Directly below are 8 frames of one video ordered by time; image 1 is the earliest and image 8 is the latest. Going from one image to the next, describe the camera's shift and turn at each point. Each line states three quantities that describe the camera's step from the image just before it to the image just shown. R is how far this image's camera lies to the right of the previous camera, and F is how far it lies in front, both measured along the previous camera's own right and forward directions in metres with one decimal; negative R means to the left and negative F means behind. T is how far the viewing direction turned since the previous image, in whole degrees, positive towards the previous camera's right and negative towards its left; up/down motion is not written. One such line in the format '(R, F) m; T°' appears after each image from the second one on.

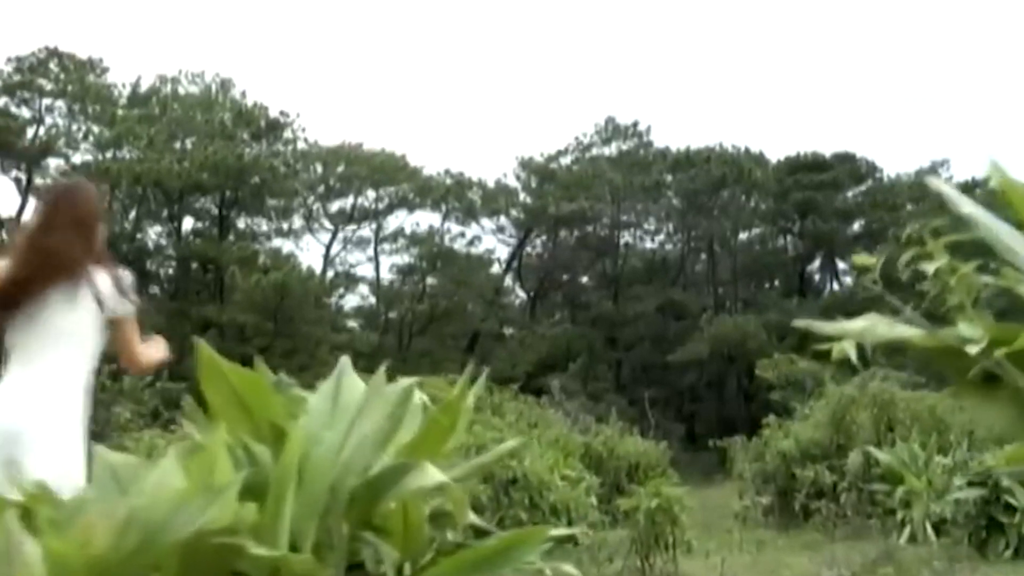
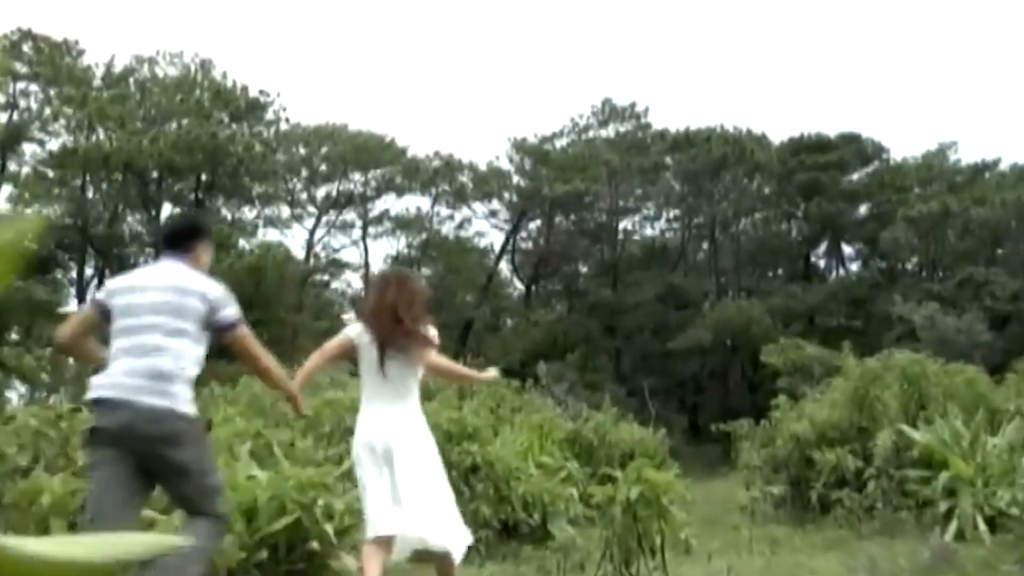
(+0.1, +1.0) m; 0°
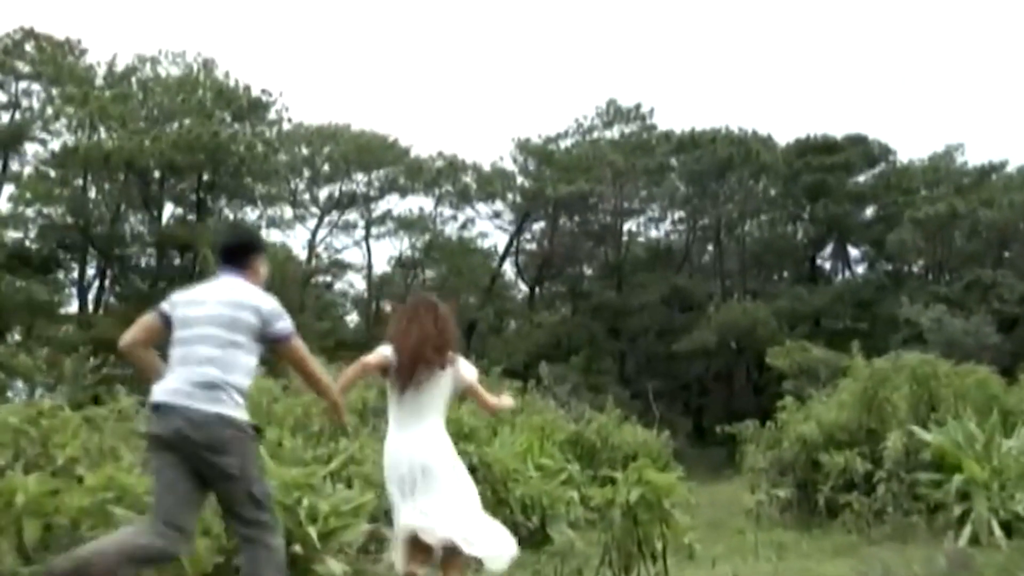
(0.0, +0.2) m; 0°
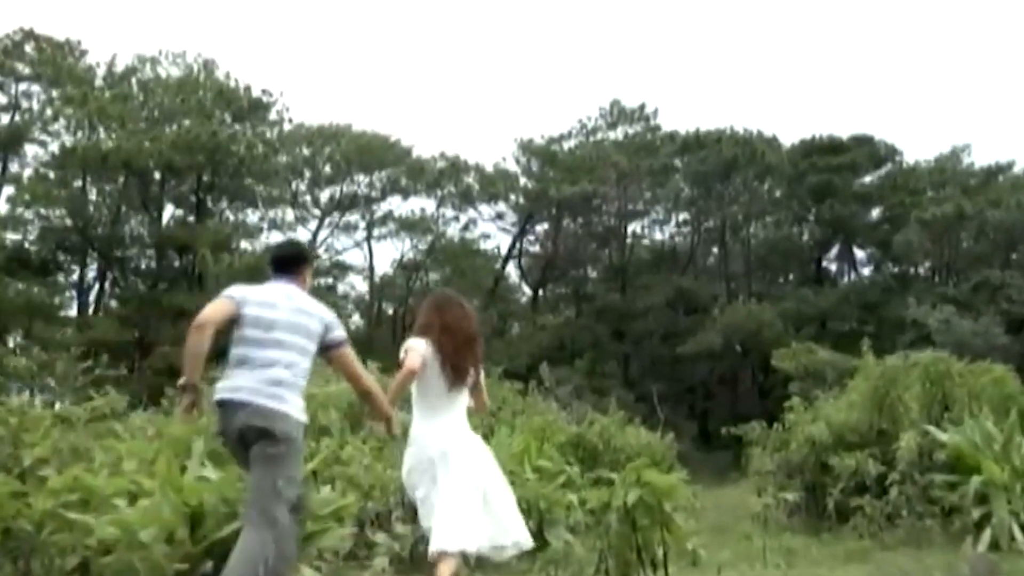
(0.0, +0.2) m; 0°
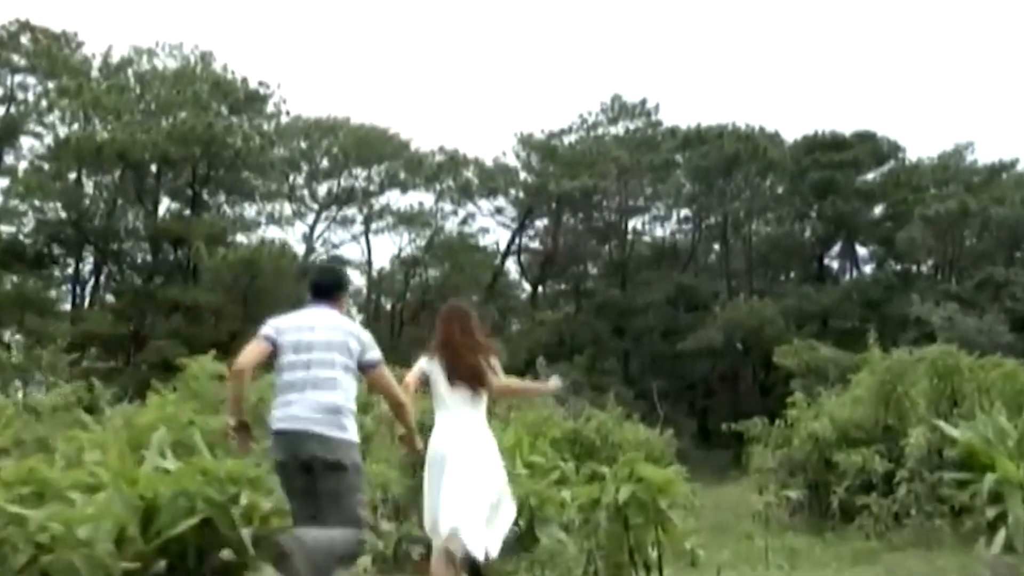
(0.0, +0.2) m; 0°
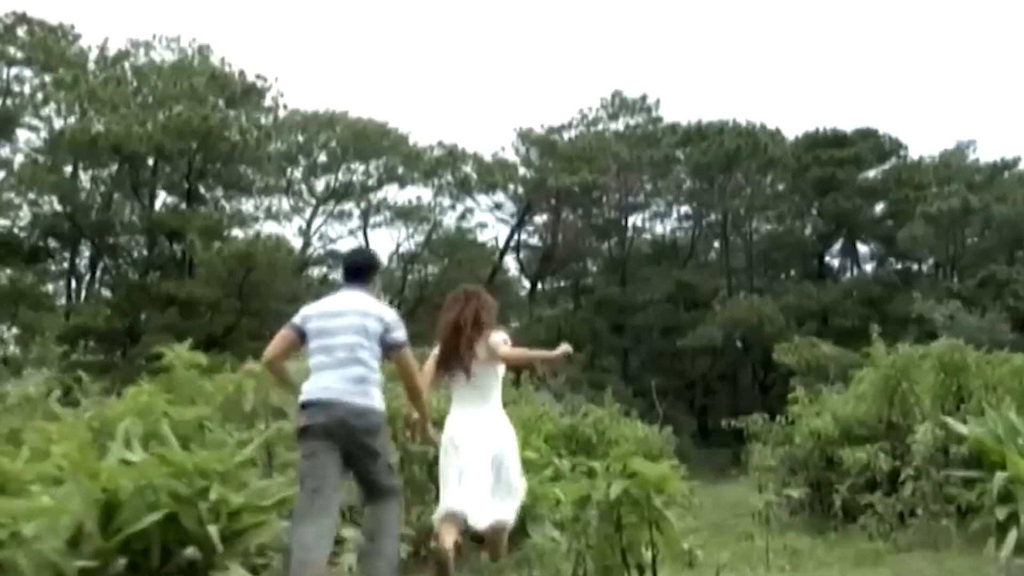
(0.0, +0.2) m; 0°
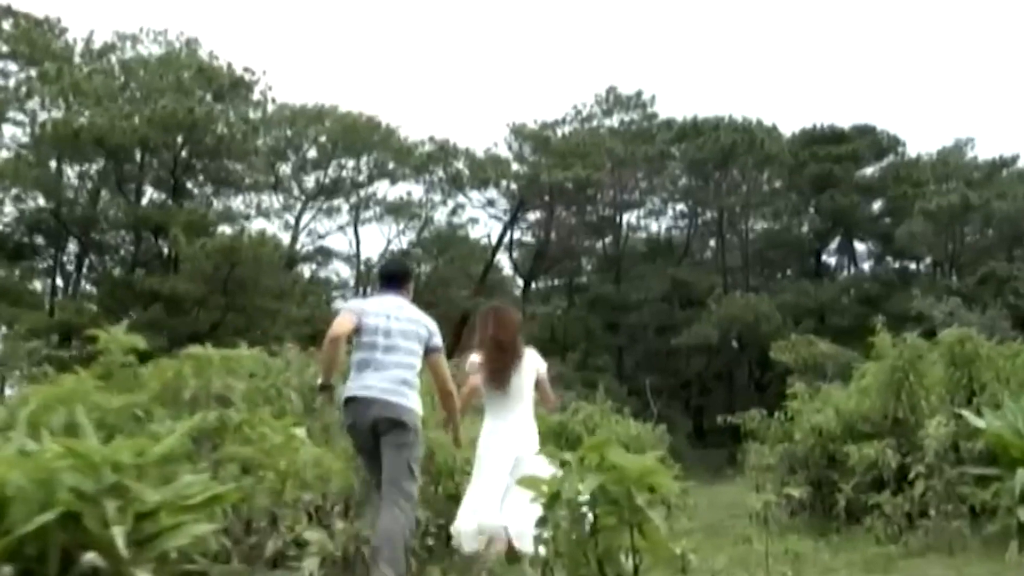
(+0.1, +0.4) m; 0°
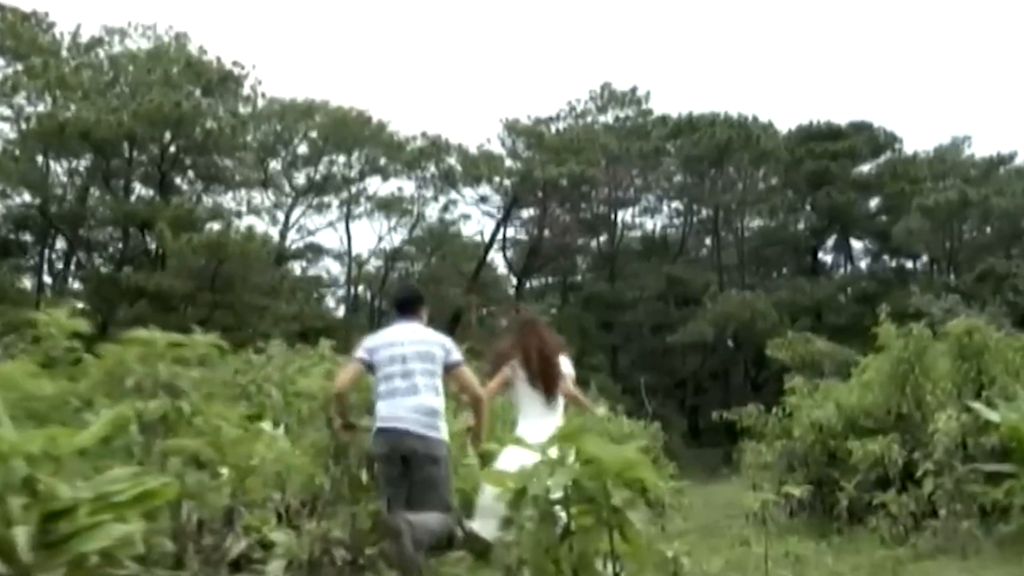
(0.0, +0.3) m; 0°
